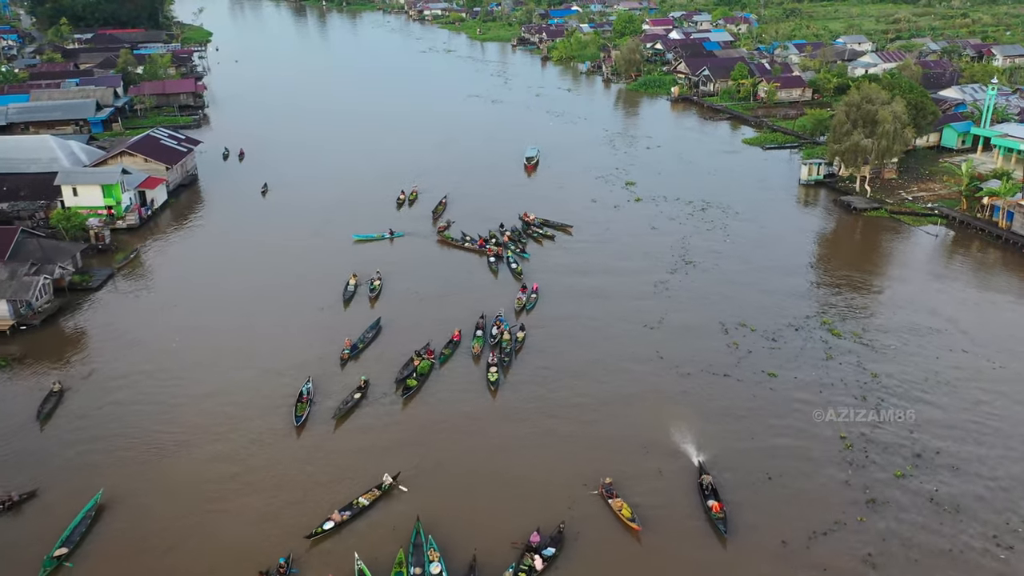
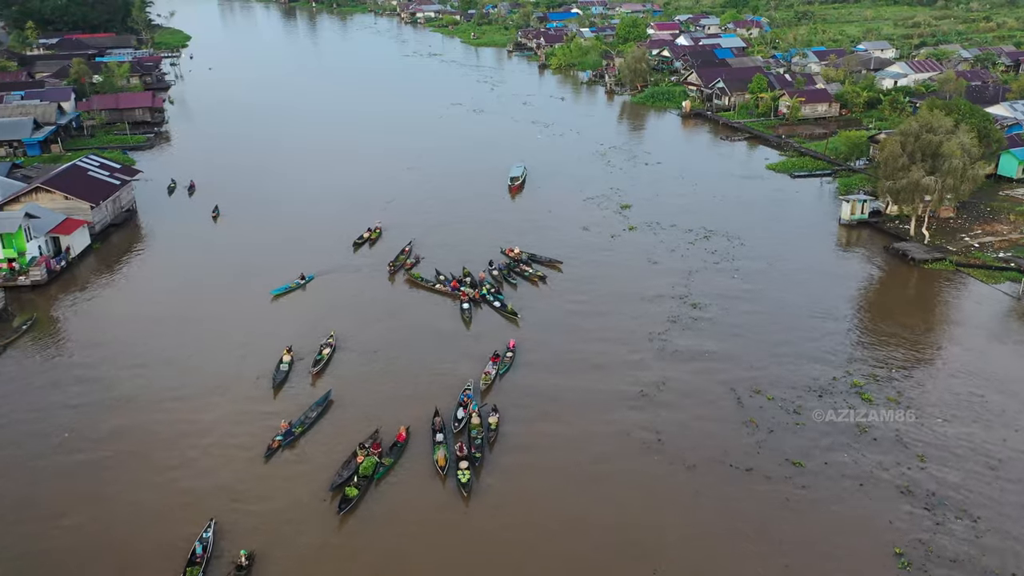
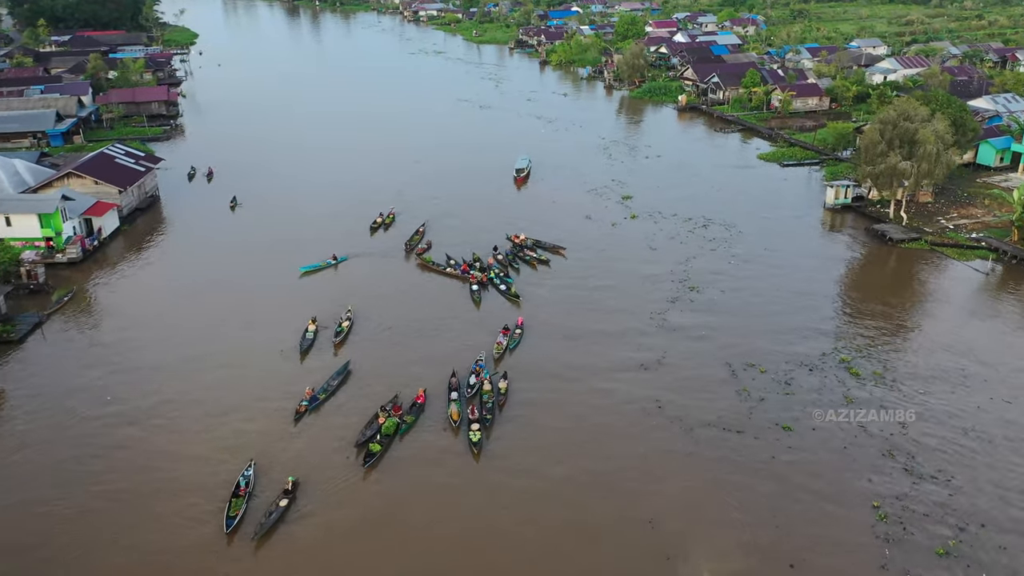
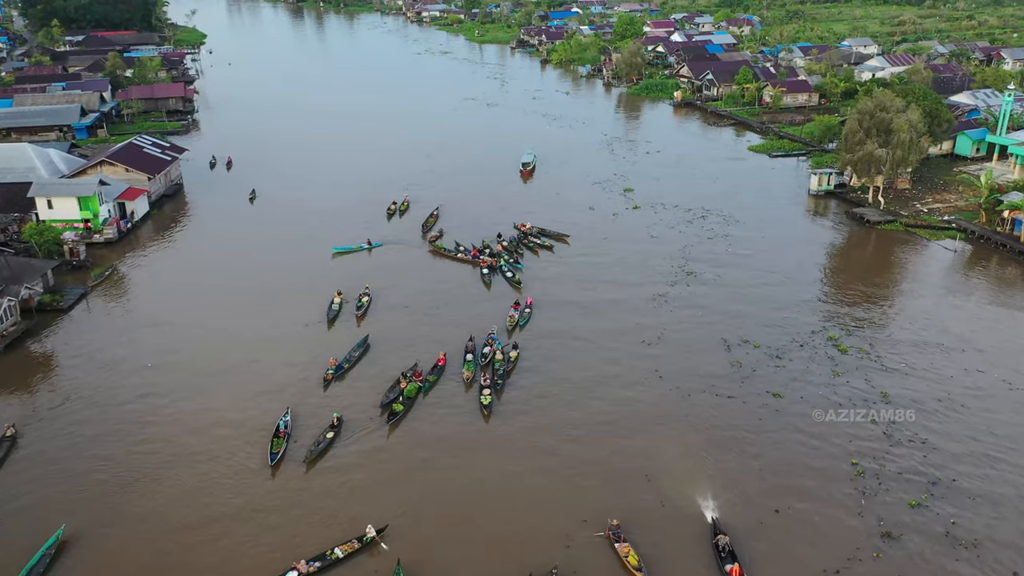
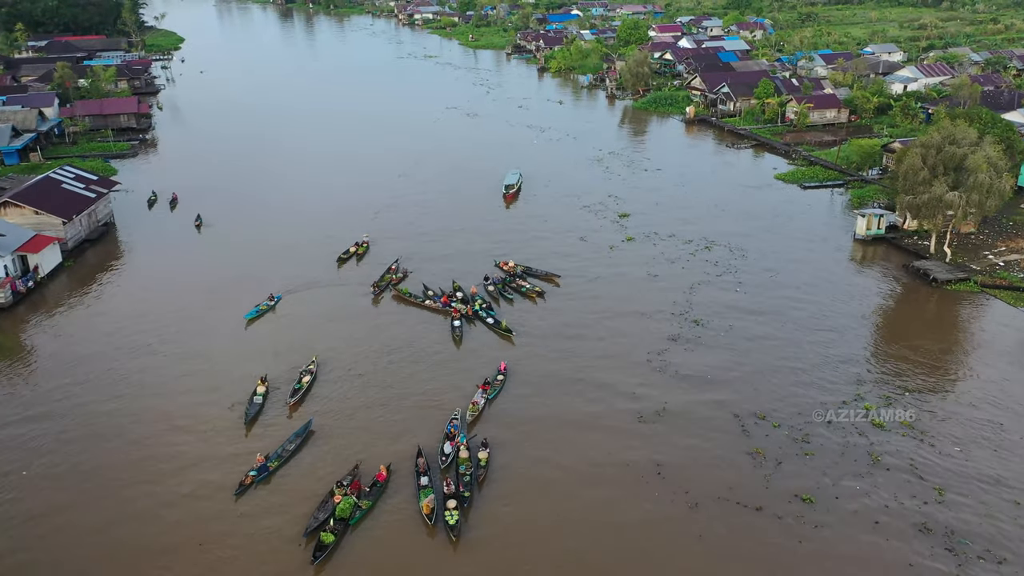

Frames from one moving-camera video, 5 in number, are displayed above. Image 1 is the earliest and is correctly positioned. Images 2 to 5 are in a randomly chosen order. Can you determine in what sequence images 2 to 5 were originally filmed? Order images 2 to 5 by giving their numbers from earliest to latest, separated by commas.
4, 3, 2, 5
